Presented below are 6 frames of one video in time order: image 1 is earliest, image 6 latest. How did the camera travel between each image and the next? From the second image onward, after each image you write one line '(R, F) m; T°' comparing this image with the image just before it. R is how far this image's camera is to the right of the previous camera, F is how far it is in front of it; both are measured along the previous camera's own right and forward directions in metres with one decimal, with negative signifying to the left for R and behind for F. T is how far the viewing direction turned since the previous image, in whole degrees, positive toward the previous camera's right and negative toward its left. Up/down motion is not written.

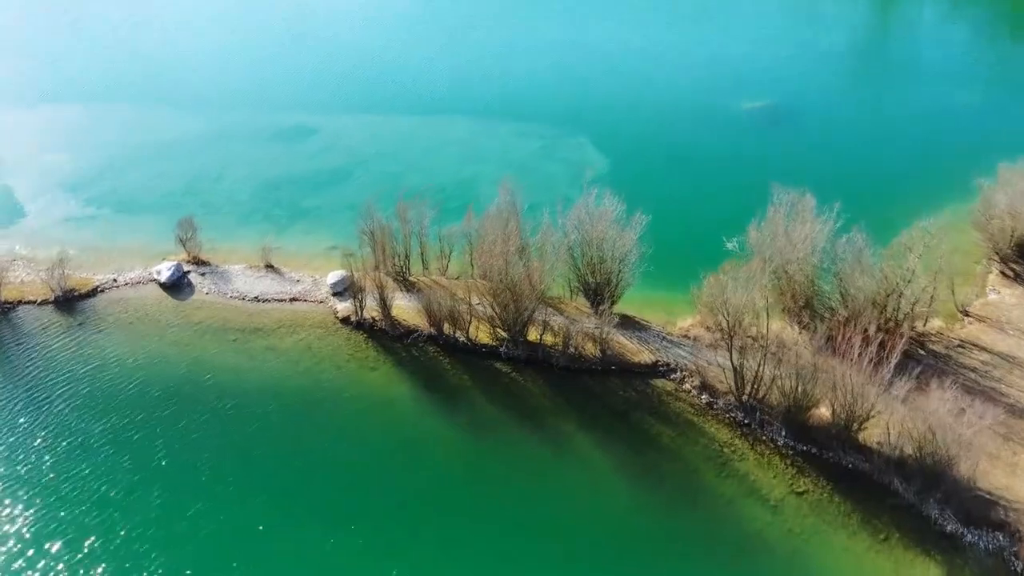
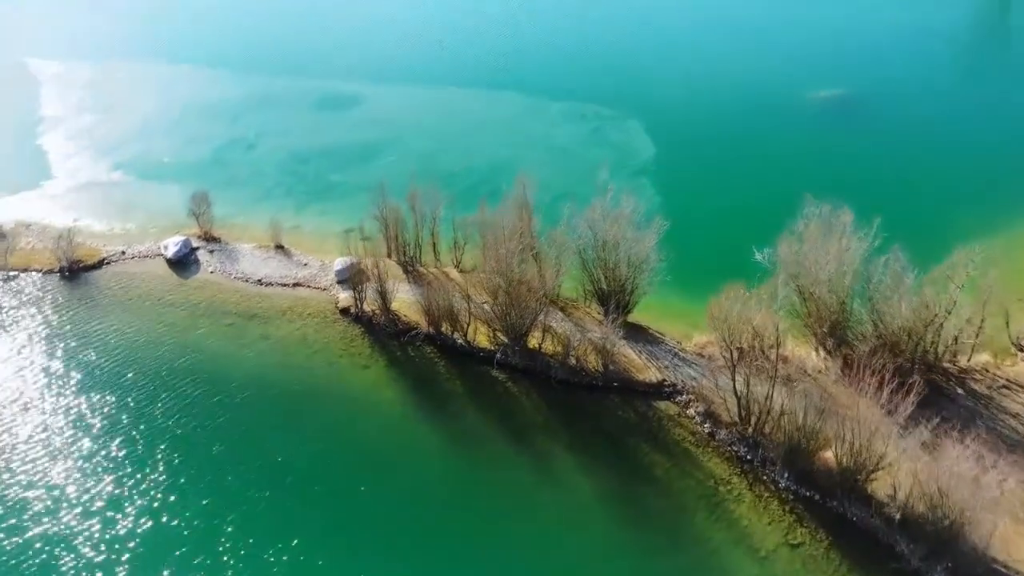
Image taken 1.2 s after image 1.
(+1.8, +1.8) m; -4°
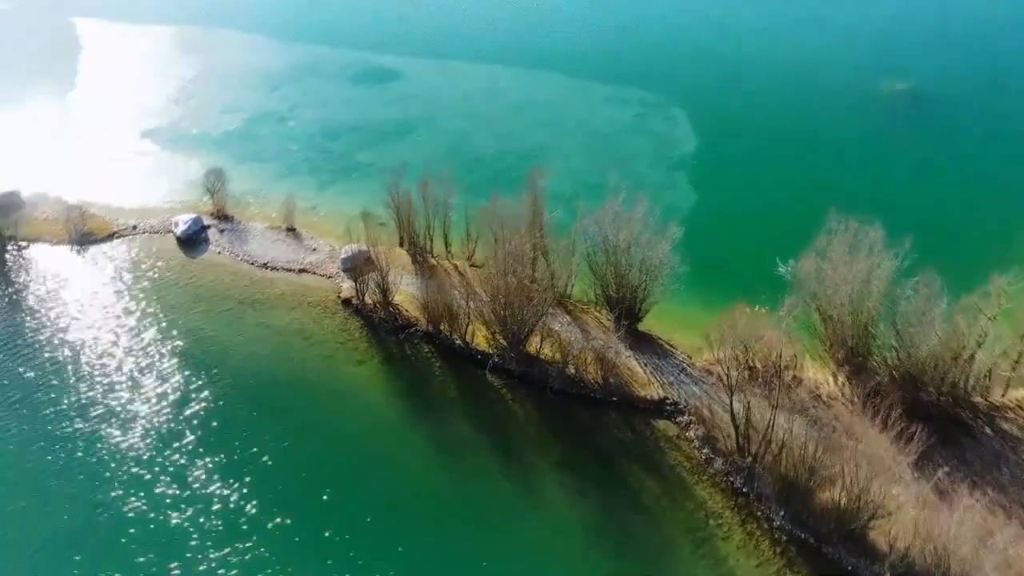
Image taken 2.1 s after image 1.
(+1.5, +1.3) m; -3°
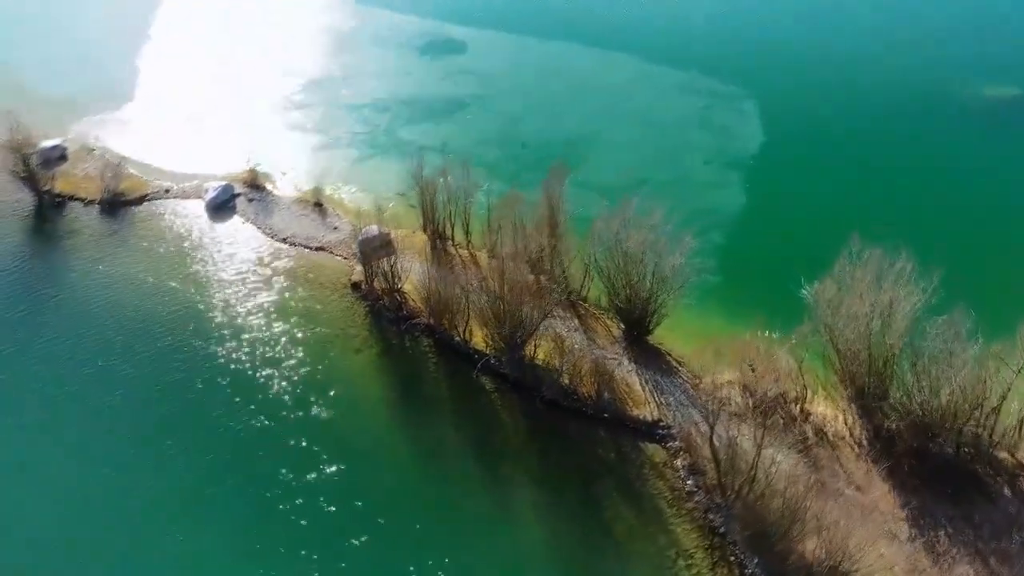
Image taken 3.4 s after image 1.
(+2.3, +0.9) m; -5°
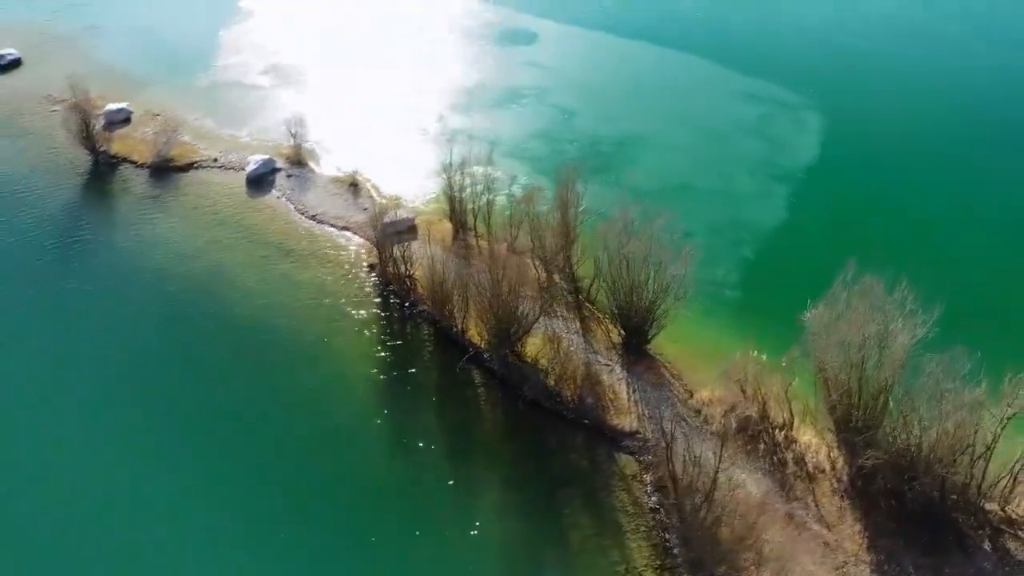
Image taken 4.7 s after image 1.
(+2.8, -0.3) m; -6°
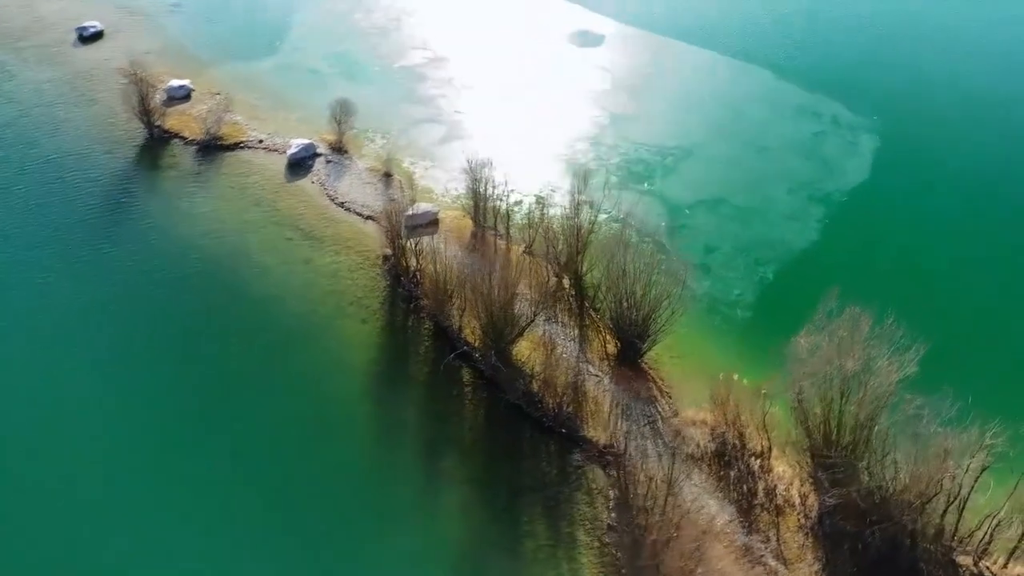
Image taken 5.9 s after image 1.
(+2.8, -0.5) m; -5°
